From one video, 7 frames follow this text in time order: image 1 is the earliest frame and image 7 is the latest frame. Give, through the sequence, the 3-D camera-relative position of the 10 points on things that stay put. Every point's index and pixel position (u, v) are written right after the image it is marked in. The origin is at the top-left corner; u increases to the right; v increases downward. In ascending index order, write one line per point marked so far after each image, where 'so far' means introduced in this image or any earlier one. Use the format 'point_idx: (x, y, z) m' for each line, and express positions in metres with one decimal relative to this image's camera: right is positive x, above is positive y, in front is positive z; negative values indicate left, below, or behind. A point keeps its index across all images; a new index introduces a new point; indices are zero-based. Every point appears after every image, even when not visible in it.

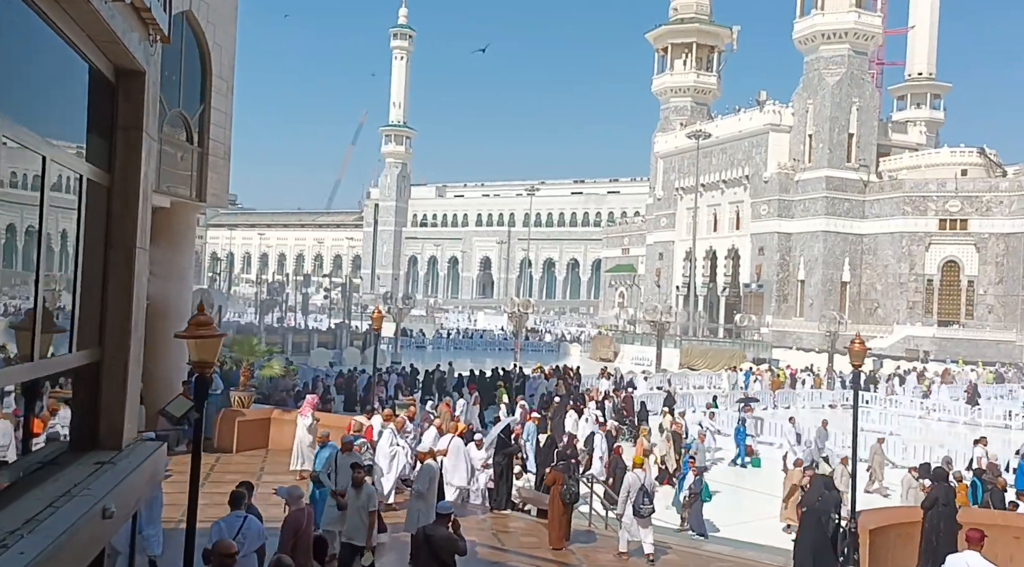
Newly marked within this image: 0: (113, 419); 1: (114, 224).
0: (-2.5, -0.8, +7.1) m
1: (-2.5, +0.4, +7.1) m
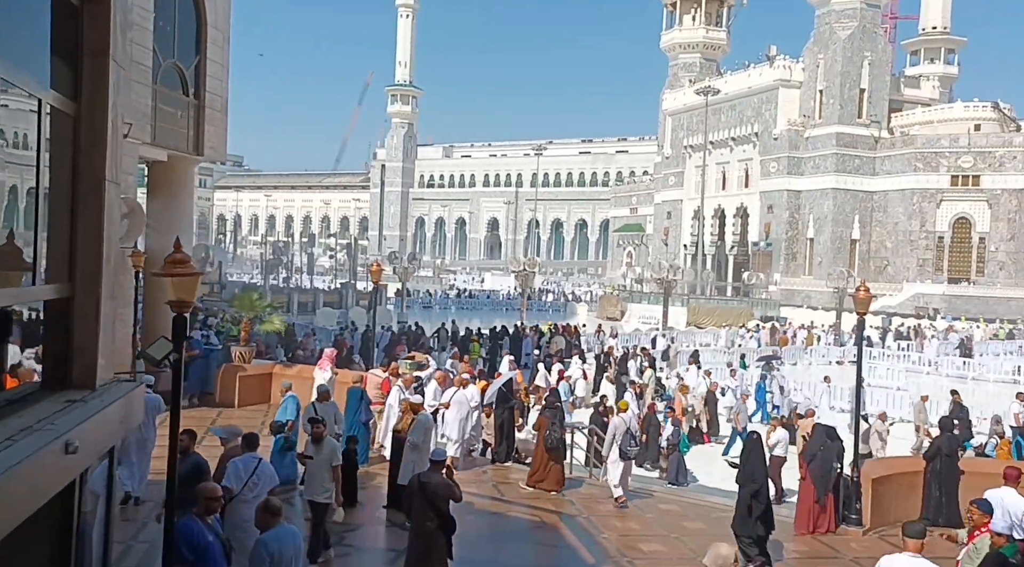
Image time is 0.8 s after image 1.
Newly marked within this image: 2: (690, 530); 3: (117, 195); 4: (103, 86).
0: (-2.6, -0.5, +6.8) m
1: (-2.6, +0.8, +6.8) m
2: (+1.8, -2.5, +11.7) m
3: (-2.5, +0.6, +7.3) m
4: (-2.4, +1.2, +6.7) m
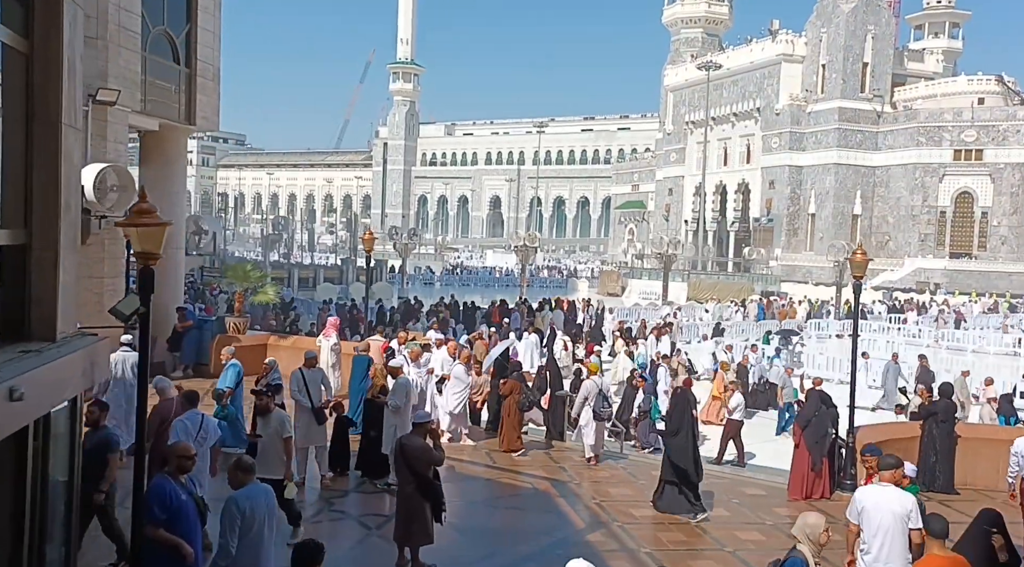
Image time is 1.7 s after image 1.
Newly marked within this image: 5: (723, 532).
0: (-2.7, -0.2, +6.7) m
1: (-2.7, +1.0, +6.6) m
2: (+1.6, -2.1, +11.5) m
3: (-2.7, +0.9, +7.1) m
4: (-2.6, +1.5, +6.5) m
5: (+1.8, -2.2, +10.3) m
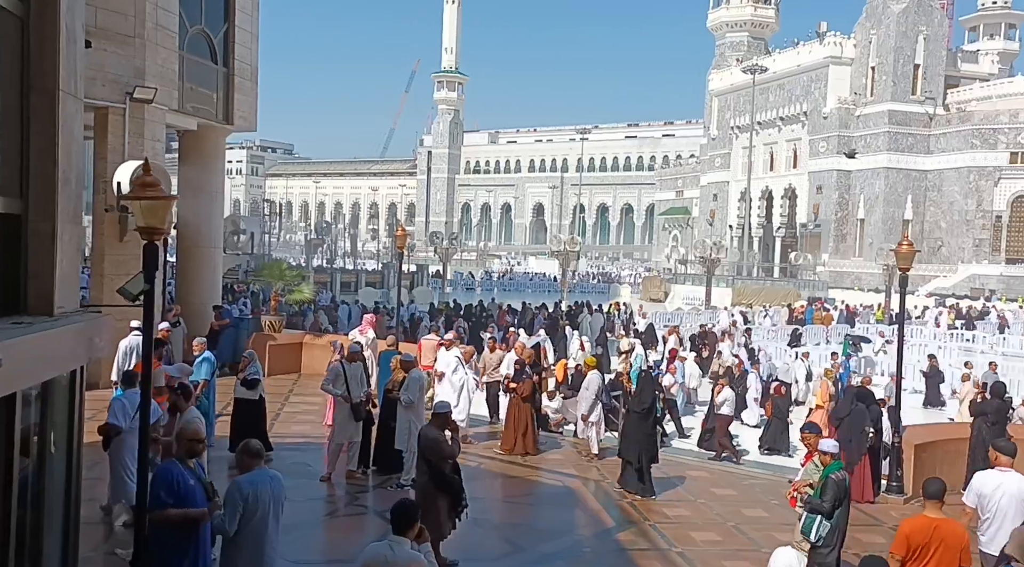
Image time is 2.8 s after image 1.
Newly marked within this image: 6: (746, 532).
0: (-2.6, 0.0, +6.3) m
1: (-2.6, +1.2, +6.3) m
2: (+2.0, -2.0, +11.0) m
3: (-2.6, +1.0, +6.8) m
4: (-2.4, +1.6, +6.1) m
5: (+2.1, -2.1, +9.7) m
6: (+2.0, -2.1, +9.7) m
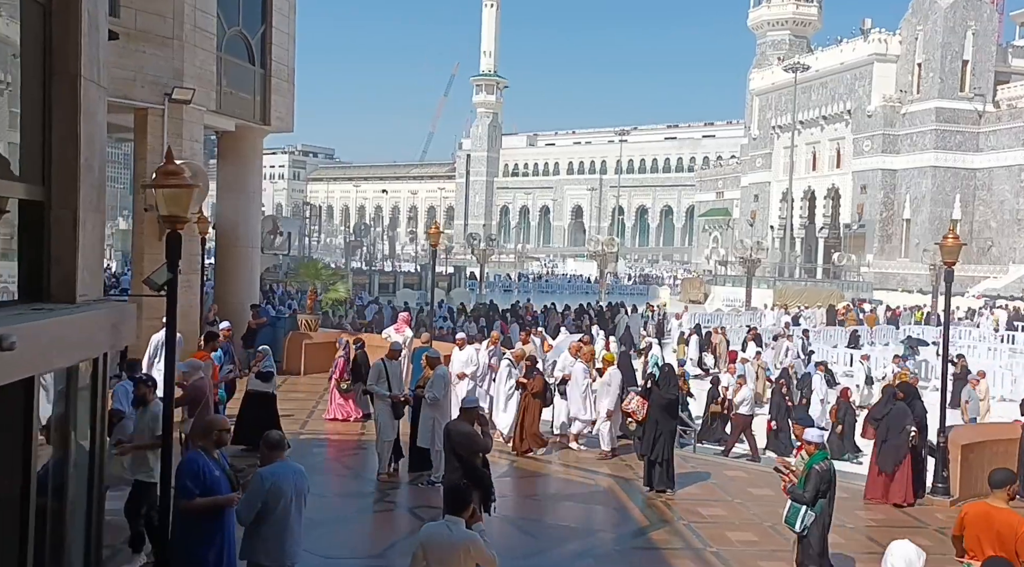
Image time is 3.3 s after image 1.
0: (-2.4, 0.0, +6.1) m
1: (-2.4, +1.2, +6.1) m
2: (+2.3, -2.0, +10.6) m
3: (-2.4, +1.1, +6.6) m
4: (-2.2, +1.7, +5.9) m
5: (+2.4, -2.0, +9.4) m
6: (+2.3, -2.0, +9.3) m
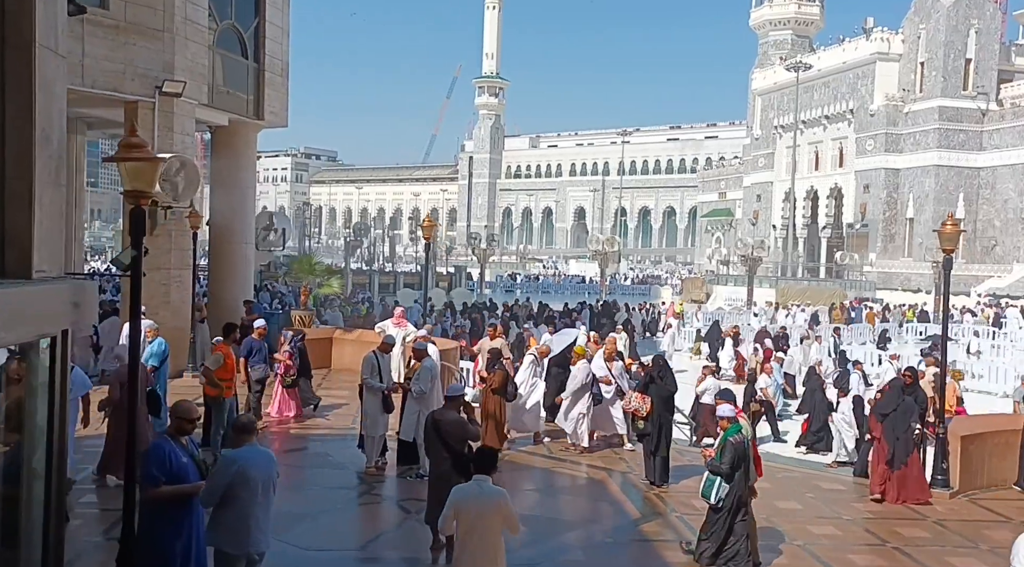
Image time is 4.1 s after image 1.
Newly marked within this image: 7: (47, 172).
0: (-2.5, +0.1, +5.9) m
1: (-2.5, +1.4, +5.9) m
2: (+2.2, -1.9, +10.3) m
3: (-2.5, +1.2, +6.3) m
4: (-2.4, +1.8, +5.7) m
5: (+2.3, -1.9, +9.1) m
6: (+2.2, -1.9, +9.1) m
7: (-2.4, +0.6, +6.1) m
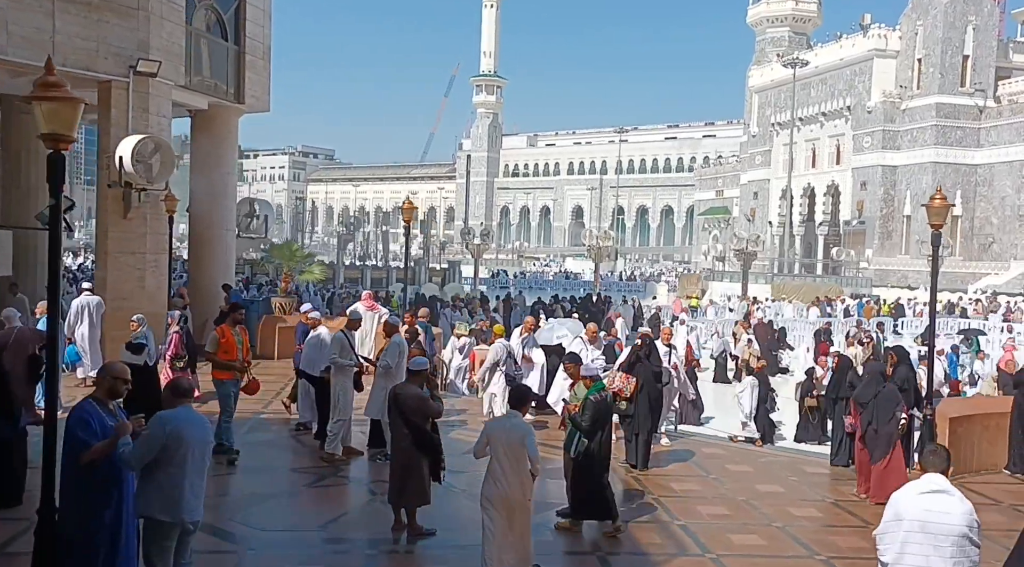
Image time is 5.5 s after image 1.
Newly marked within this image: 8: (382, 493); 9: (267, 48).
0: (-2.8, +0.4, +5.5) m
1: (-2.8, +1.6, +5.5) m
2: (+1.9, -1.7, +9.9) m
3: (-2.7, +1.4, +5.9) m
4: (-2.6, +2.0, +5.3) m
5: (+2.0, -1.7, +8.7) m
6: (+1.9, -1.7, +8.7) m
7: (-2.7, +0.8, +5.7) m
8: (-1.1, -1.7, +9.4) m
9: (-4.2, +4.0, +19.4) m
